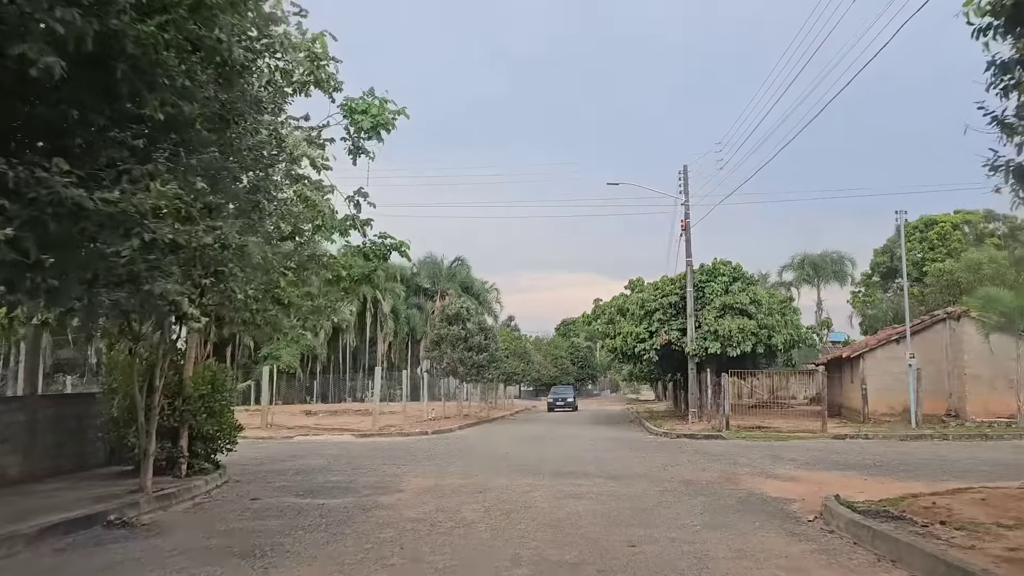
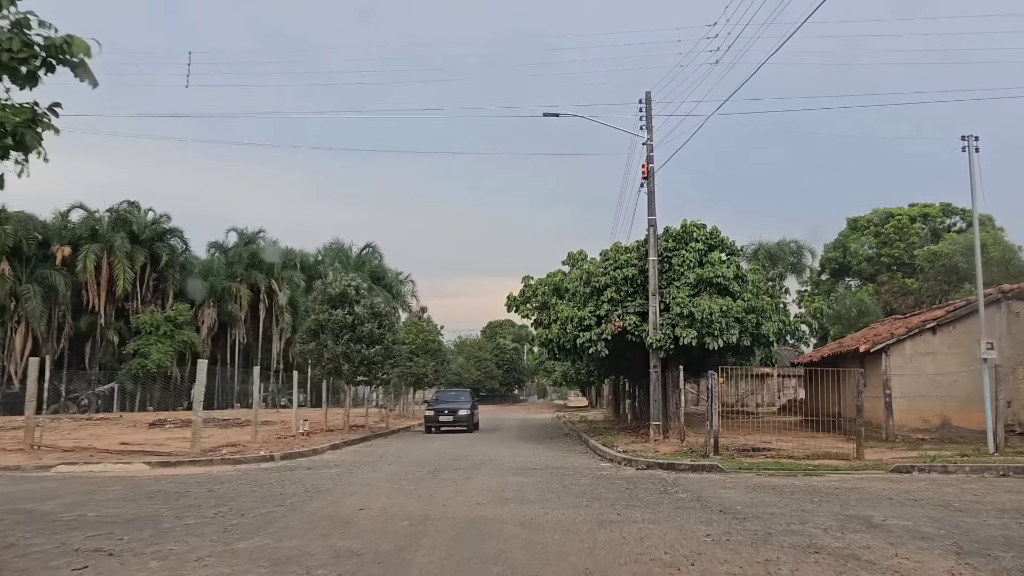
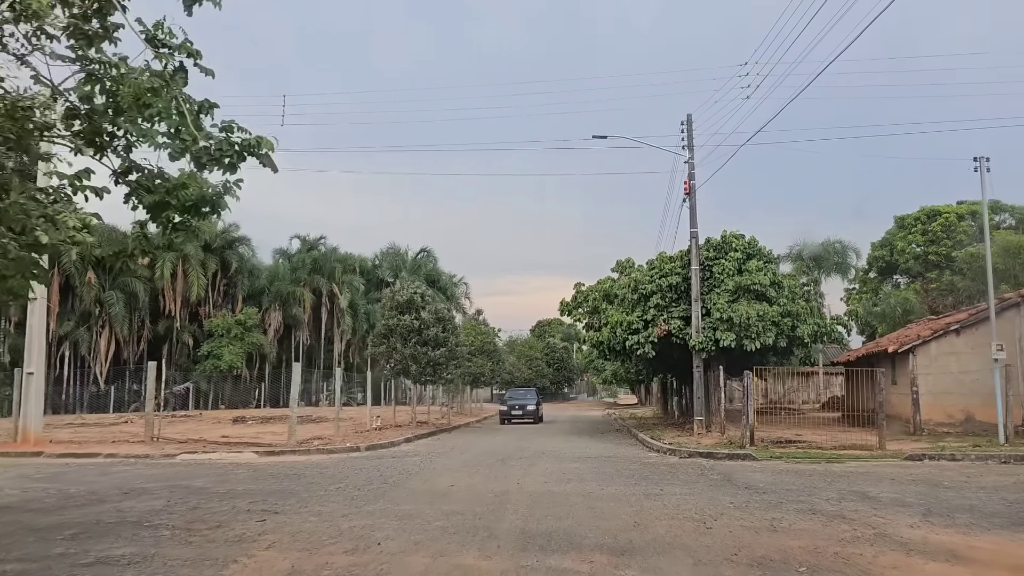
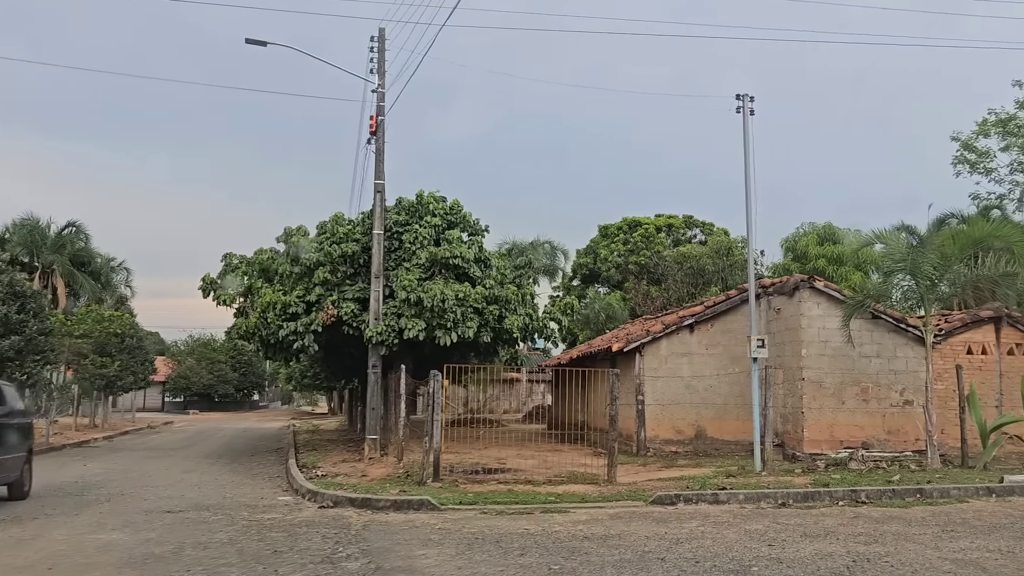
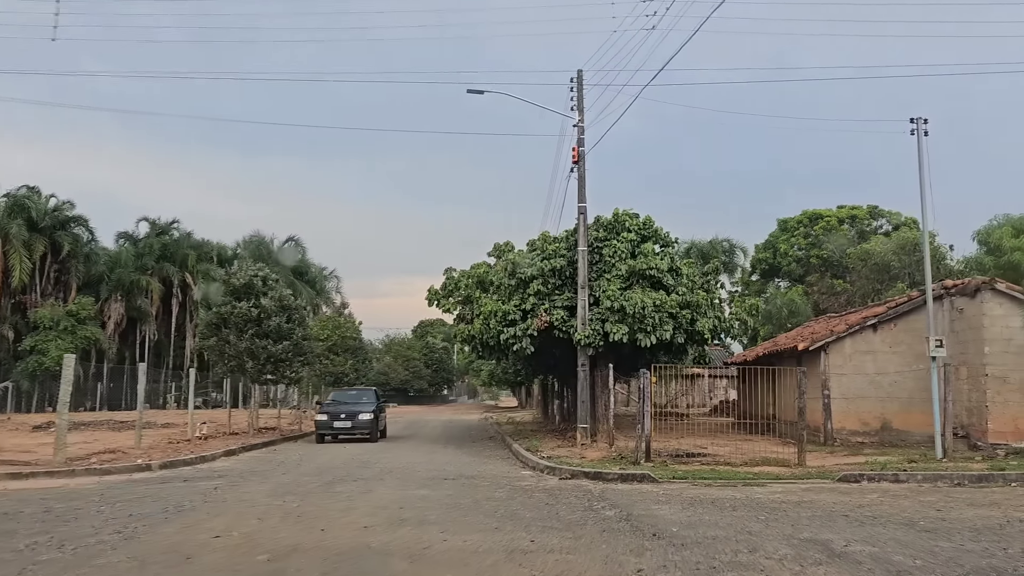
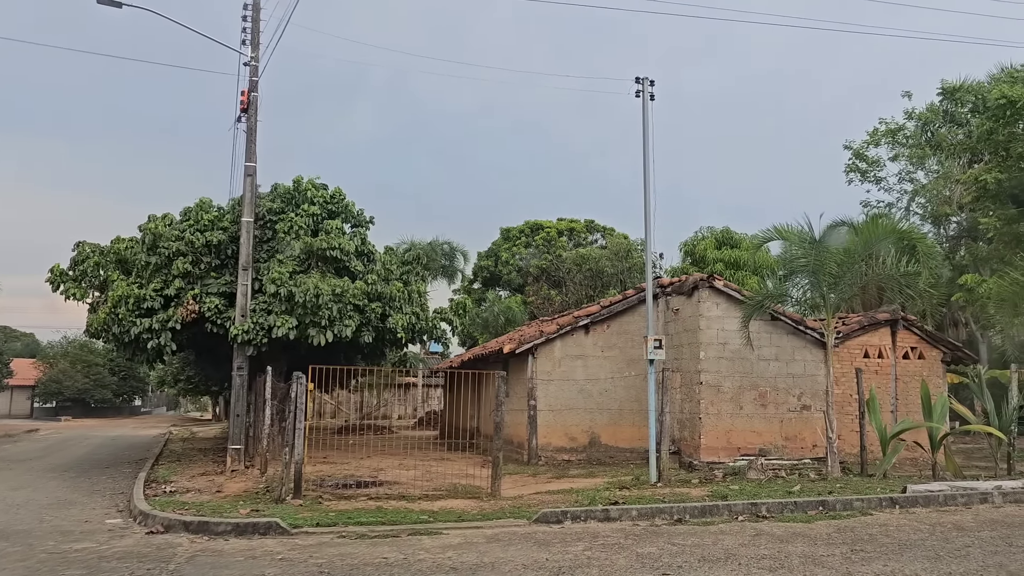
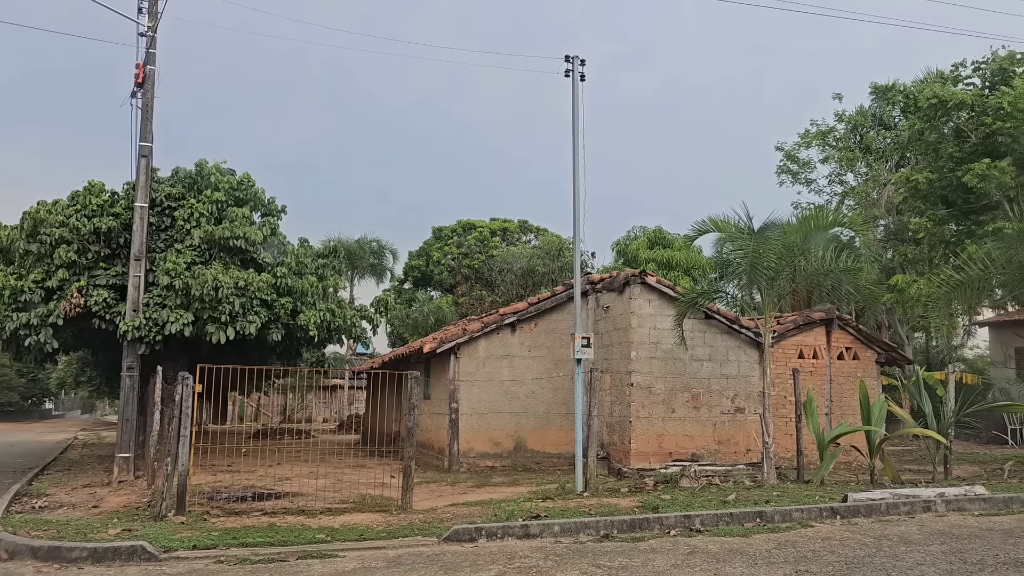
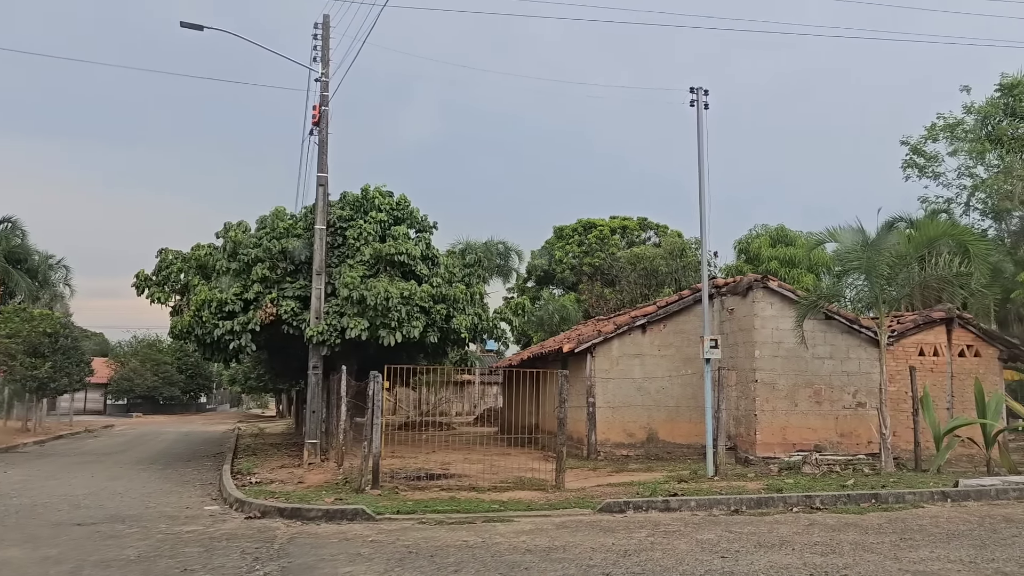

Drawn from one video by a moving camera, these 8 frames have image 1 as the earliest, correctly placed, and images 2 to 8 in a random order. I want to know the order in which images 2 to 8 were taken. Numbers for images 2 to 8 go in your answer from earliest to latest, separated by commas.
3, 2, 5, 4, 8, 6, 7
